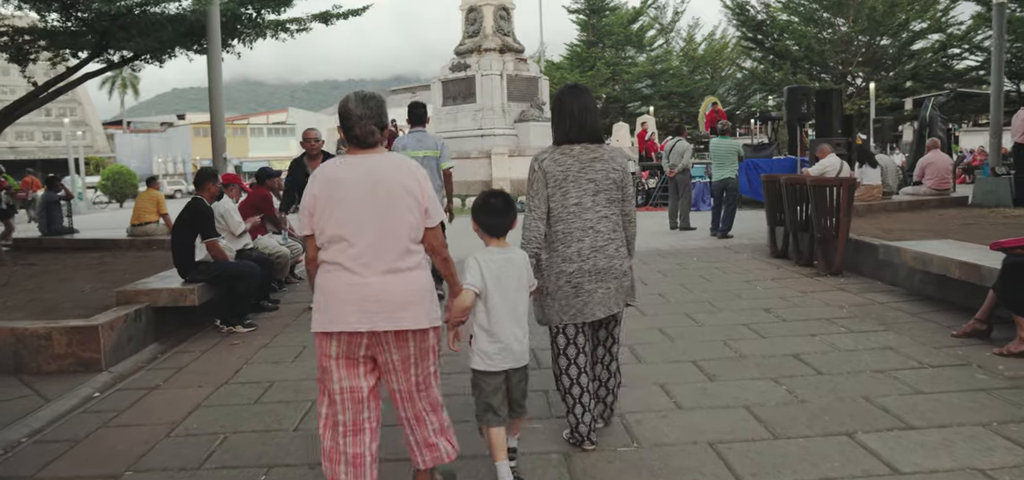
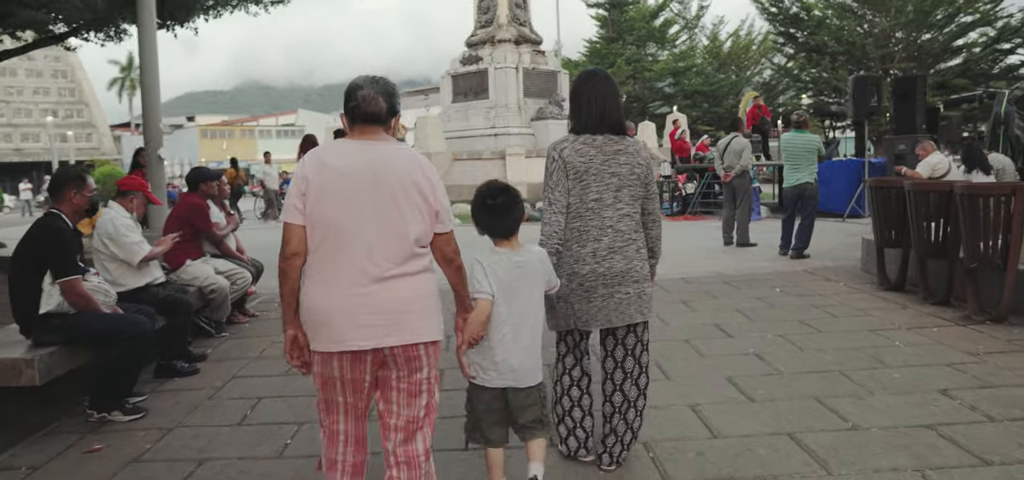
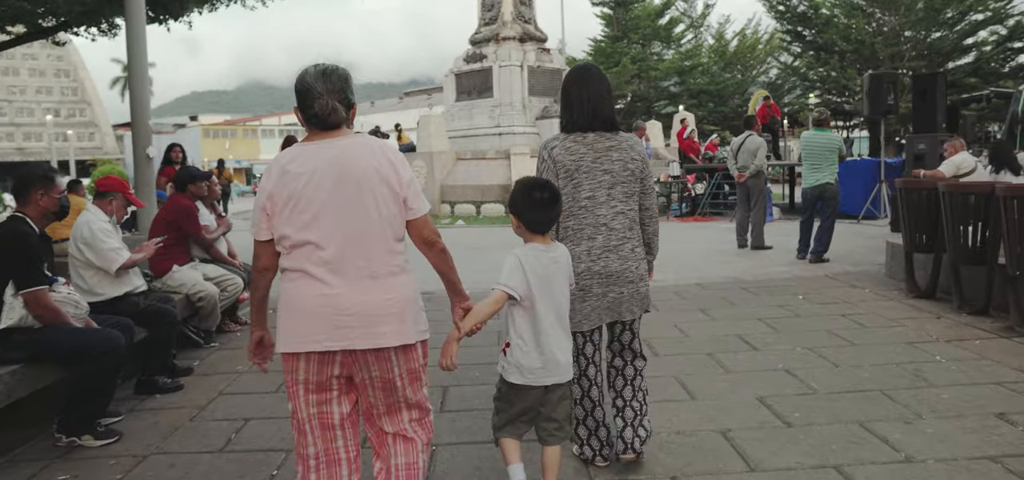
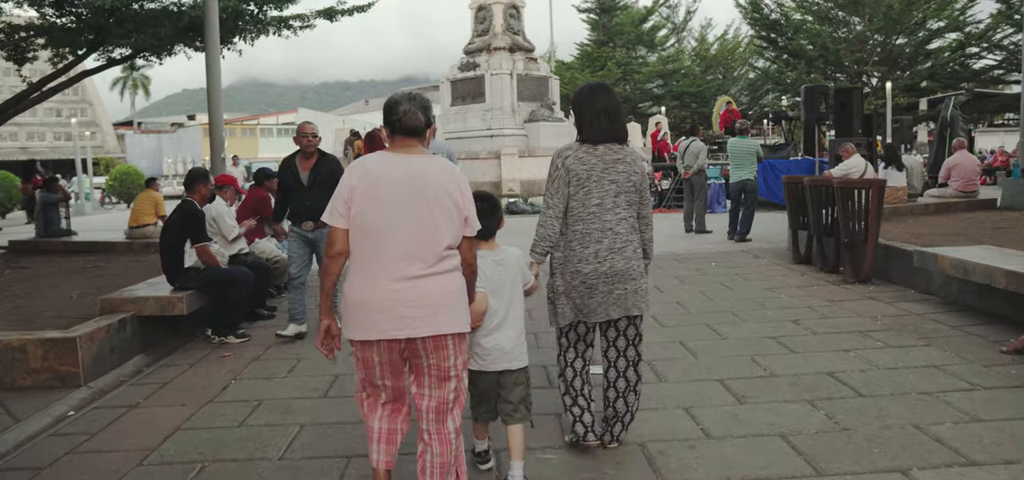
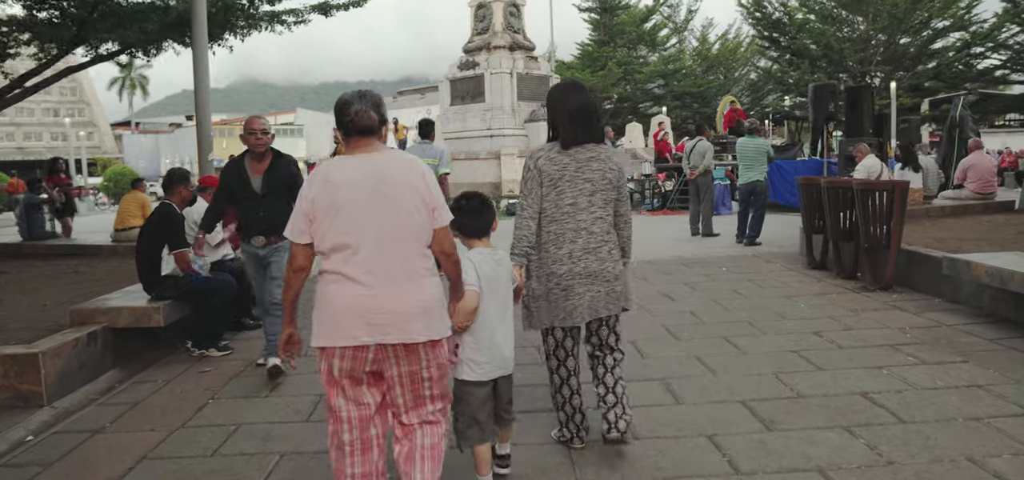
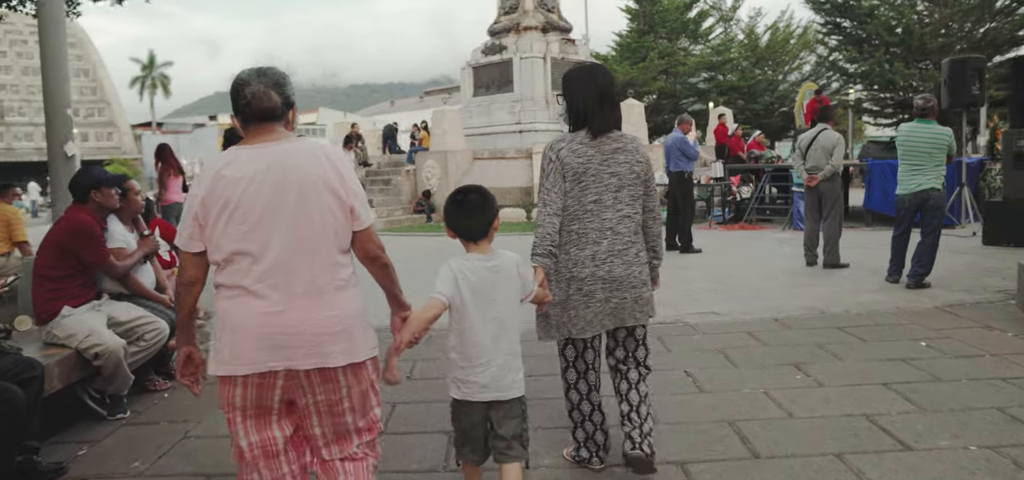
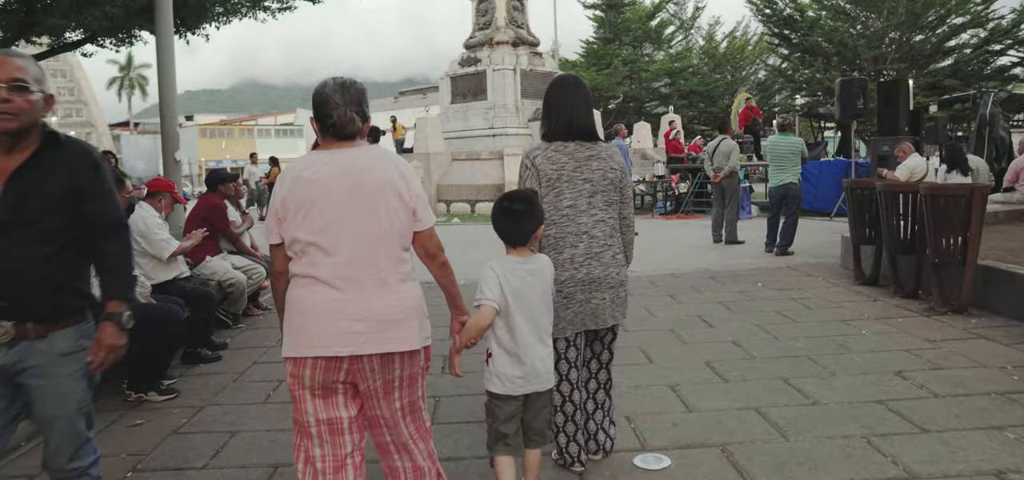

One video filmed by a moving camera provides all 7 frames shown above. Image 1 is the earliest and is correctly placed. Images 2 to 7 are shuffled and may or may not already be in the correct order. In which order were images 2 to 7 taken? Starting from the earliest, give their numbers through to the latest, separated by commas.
4, 5, 7, 2, 3, 6
